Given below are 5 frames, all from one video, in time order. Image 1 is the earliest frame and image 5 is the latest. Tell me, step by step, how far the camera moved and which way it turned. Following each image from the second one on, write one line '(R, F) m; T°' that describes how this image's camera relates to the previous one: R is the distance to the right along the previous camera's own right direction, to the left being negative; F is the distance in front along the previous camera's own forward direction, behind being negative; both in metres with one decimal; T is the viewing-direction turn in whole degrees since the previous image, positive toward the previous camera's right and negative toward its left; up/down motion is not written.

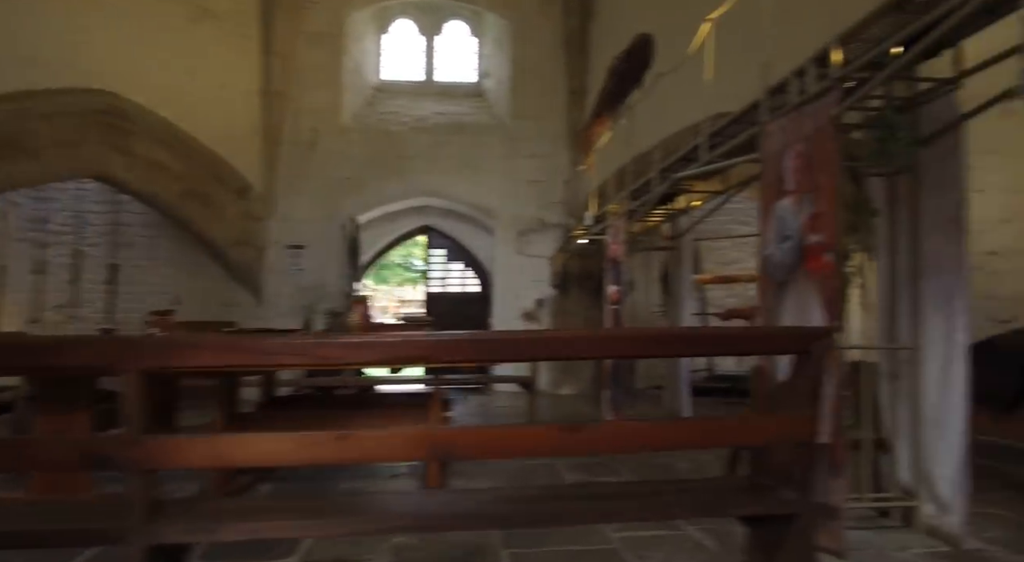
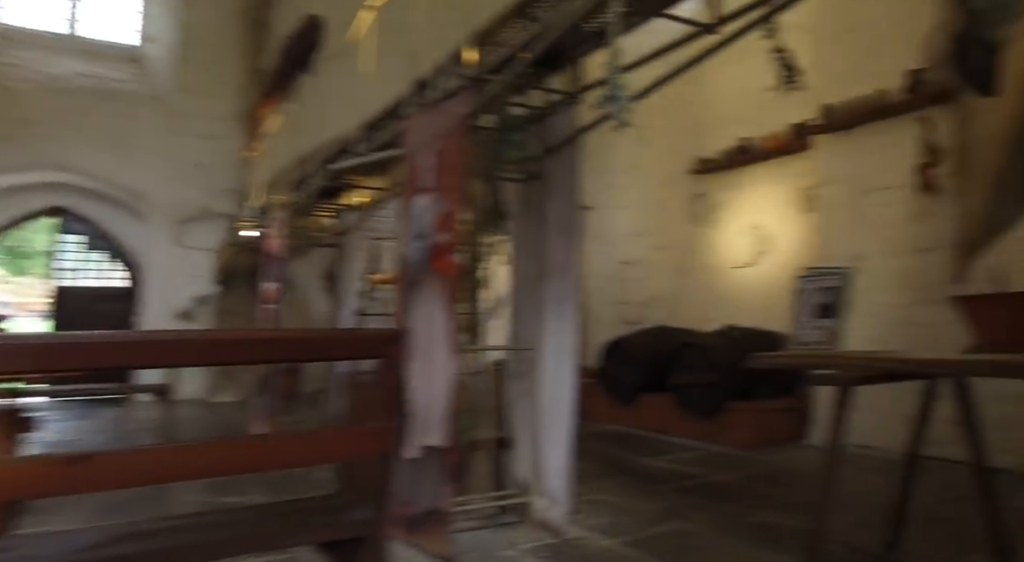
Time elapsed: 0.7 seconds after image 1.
(+0.3, +0.1) m; +23°
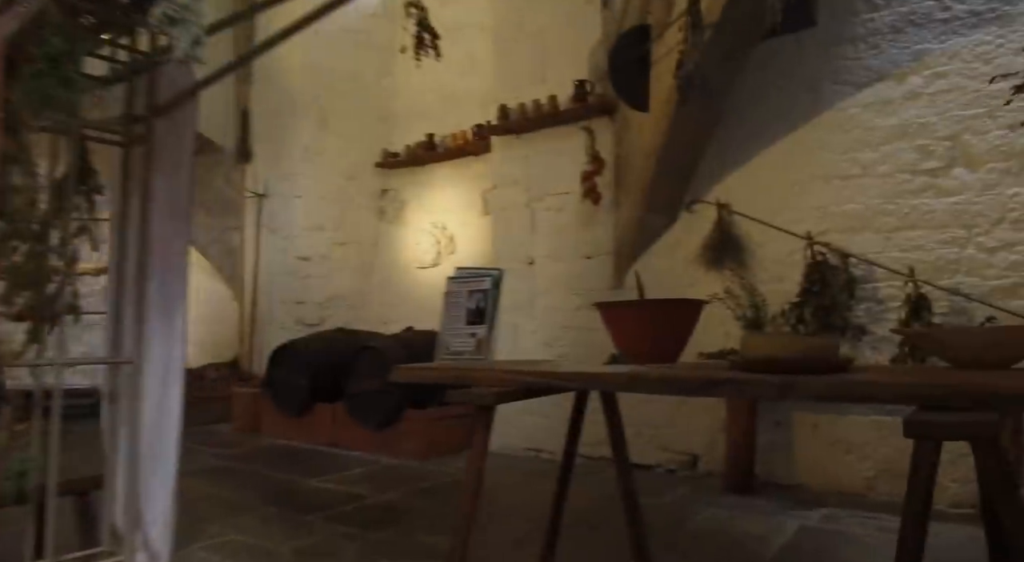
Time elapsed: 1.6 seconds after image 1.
(+0.3, +0.3) m; +23°
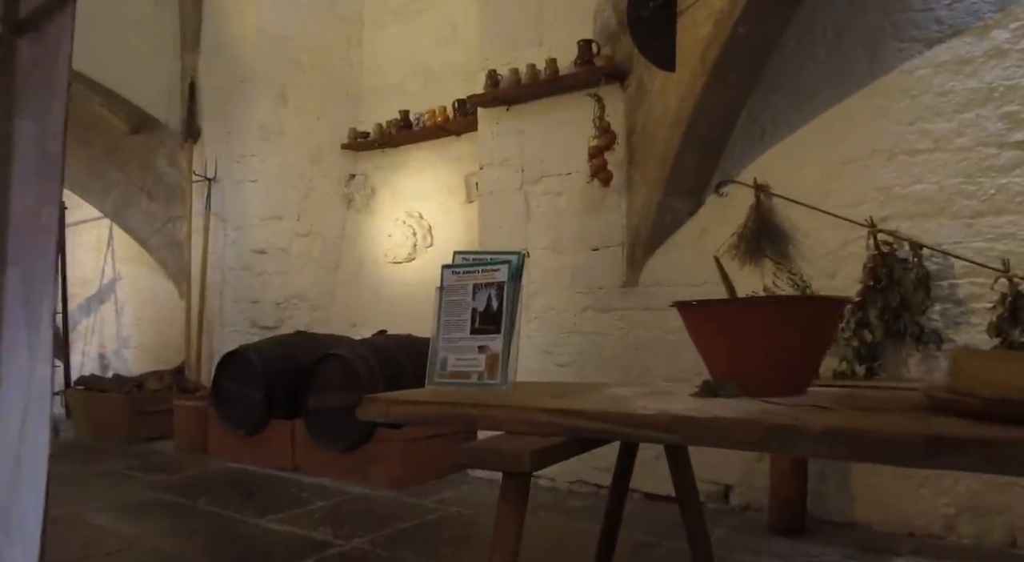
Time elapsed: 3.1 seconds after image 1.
(-0.1, +0.5) m; +2°
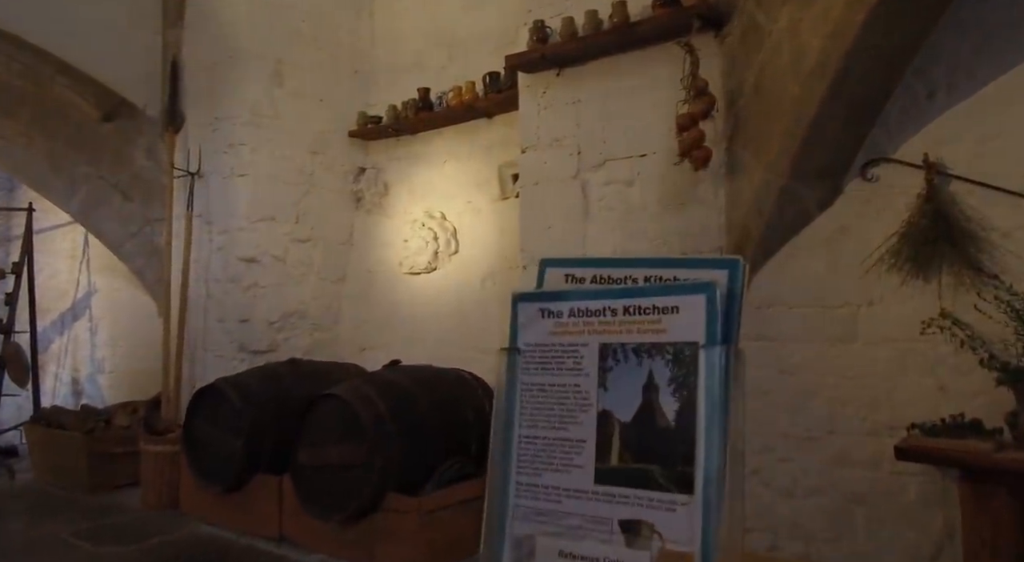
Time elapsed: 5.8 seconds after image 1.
(-0.1, +0.7) m; -2°
